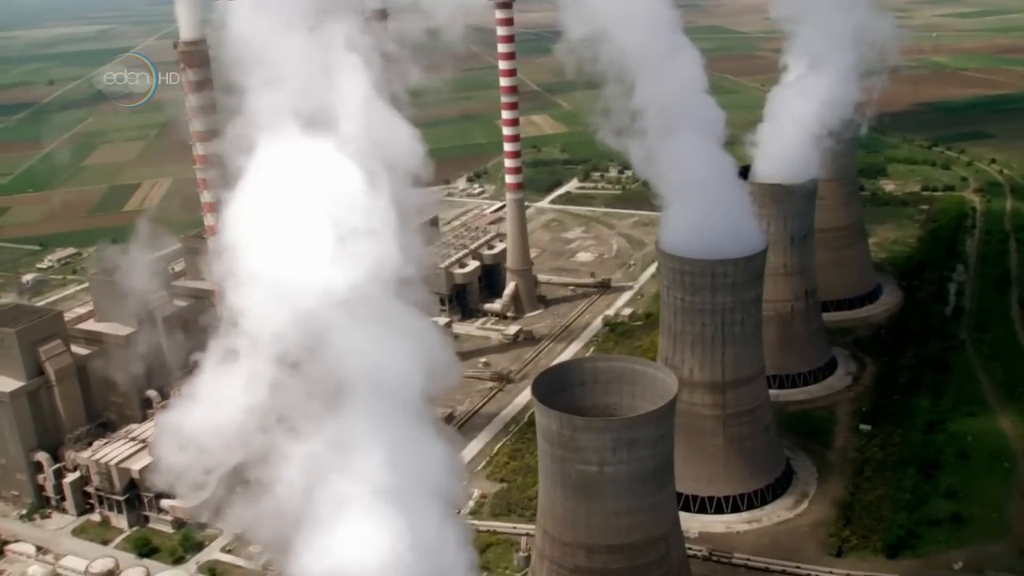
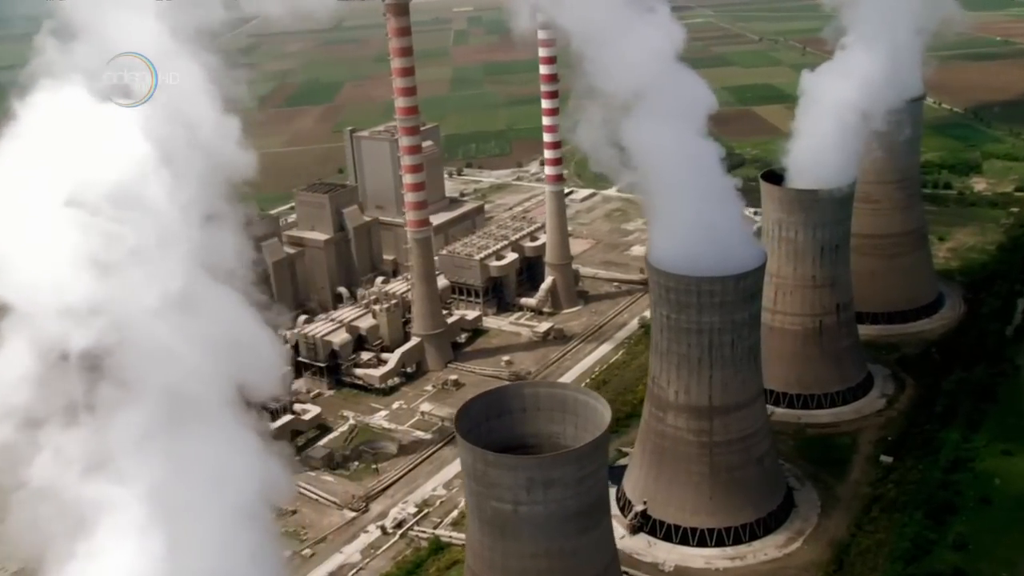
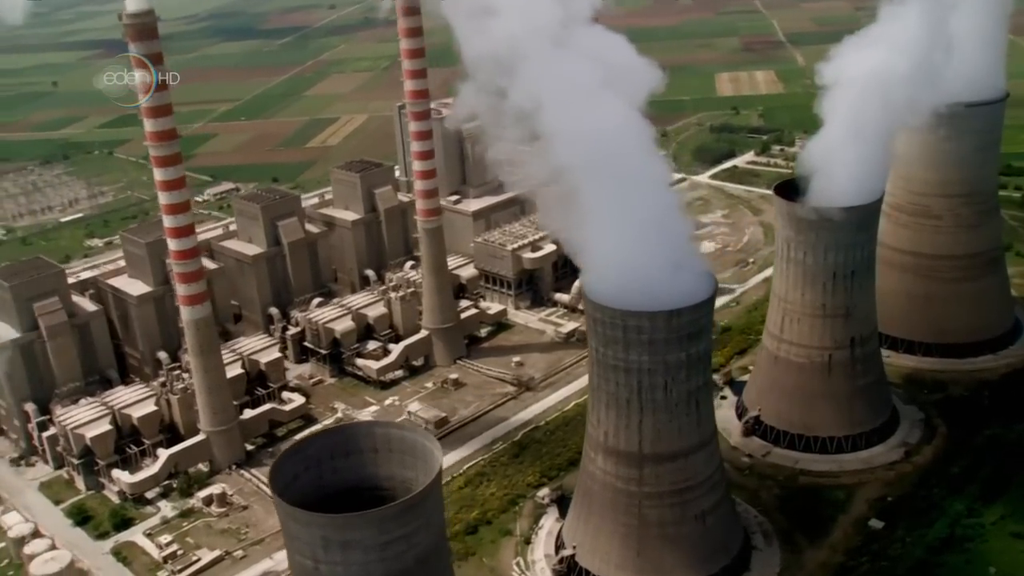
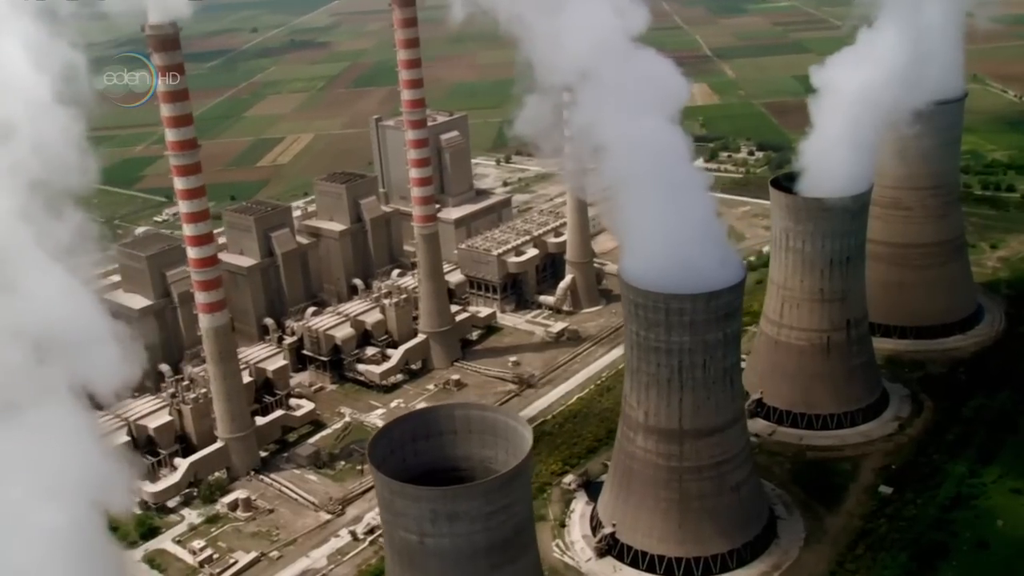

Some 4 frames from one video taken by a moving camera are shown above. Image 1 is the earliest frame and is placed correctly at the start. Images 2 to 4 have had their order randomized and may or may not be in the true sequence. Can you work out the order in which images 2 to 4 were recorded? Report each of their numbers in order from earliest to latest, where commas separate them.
2, 4, 3
